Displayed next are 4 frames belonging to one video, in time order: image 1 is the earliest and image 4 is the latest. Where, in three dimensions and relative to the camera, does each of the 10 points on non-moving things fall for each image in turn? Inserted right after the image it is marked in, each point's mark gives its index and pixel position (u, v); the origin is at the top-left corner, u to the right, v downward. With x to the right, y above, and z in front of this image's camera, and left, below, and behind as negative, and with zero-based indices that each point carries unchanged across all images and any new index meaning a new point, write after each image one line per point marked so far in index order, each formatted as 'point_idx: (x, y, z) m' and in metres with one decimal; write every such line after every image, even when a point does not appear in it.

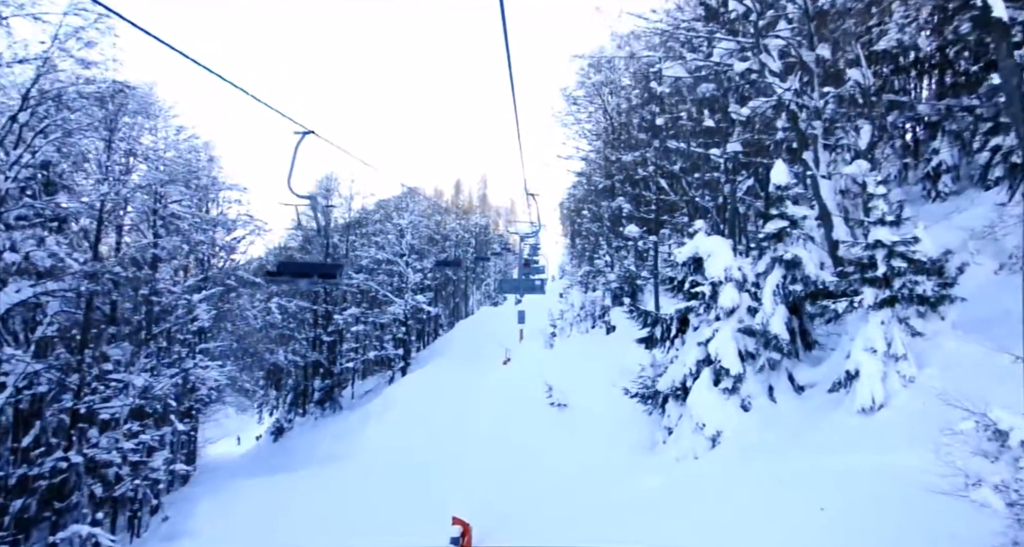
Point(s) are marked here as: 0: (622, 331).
0: (+3.6, -1.9, +17.1) m
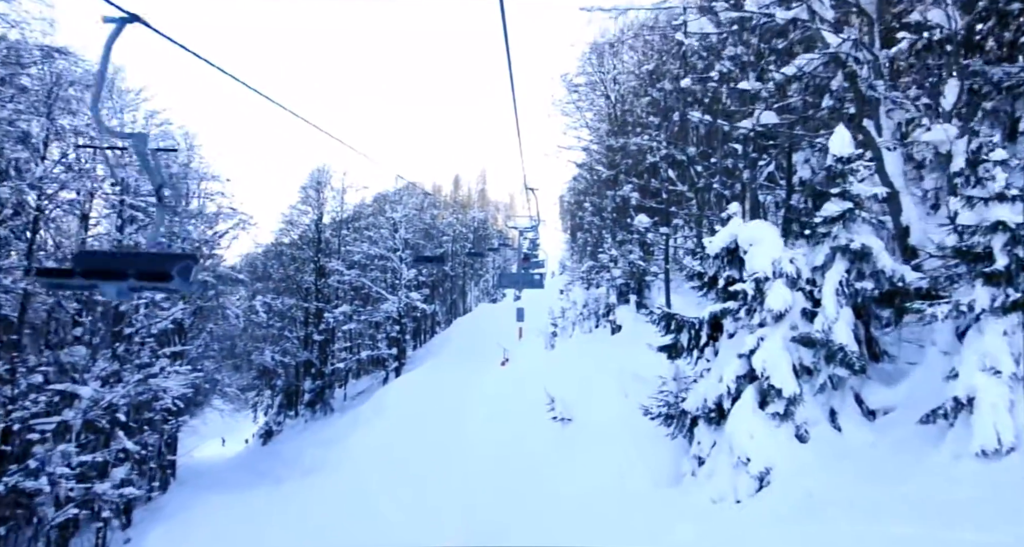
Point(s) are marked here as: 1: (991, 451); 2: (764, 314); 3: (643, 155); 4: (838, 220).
0: (+3.5, -1.8, +15.8) m
1: (+3.5, -1.3, +3.8) m
2: (+2.6, -0.4, +5.5) m
3: (+4.7, +4.2, +18.8) m
4: (+3.4, +0.6, +5.4) m
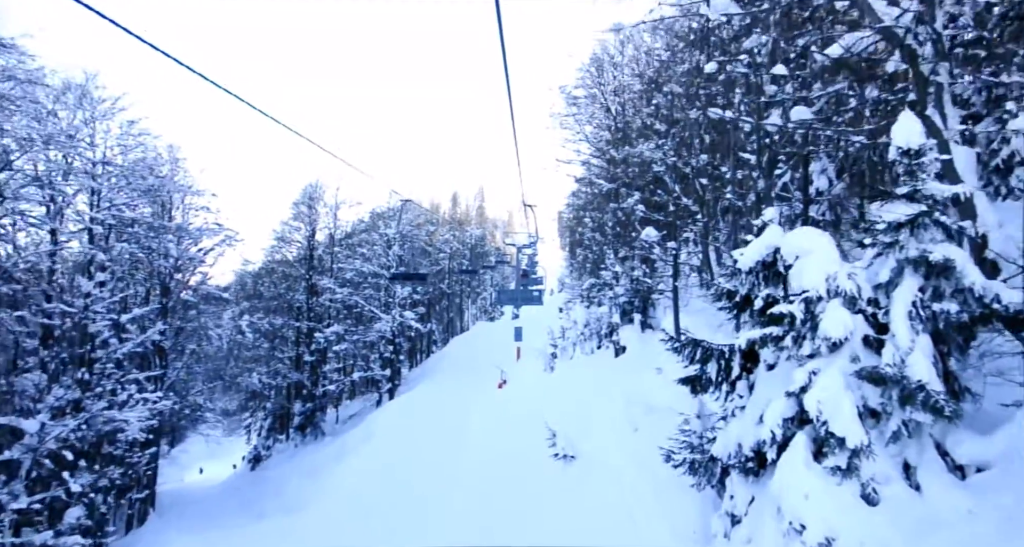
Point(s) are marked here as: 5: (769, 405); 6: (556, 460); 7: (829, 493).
0: (+3.5, -2.3, +14.7) m
1: (+3.4, -1.4, +2.8) m
2: (+2.6, -0.6, +4.4) m
3: (+4.6, +3.6, +17.9) m
4: (+3.3, +0.4, +4.4) m
5: (+2.3, -1.2, +4.7) m
6: (+0.9, -3.7, +10.4) m
7: (+2.5, -1.7, +4.1) m
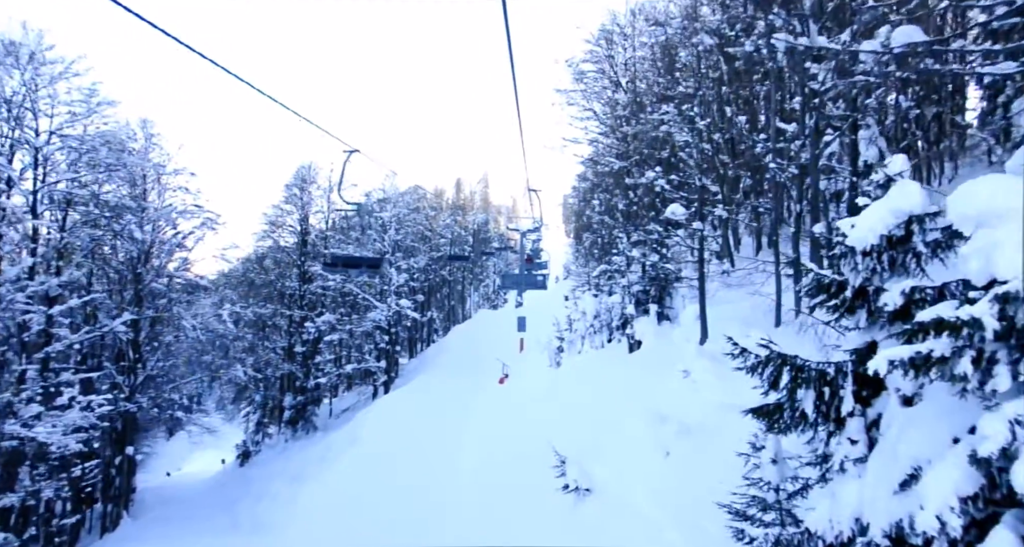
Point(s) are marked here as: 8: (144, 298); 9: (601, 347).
0: (+3.5, -1.9, +12.9) m
1: (+3.4, -1.3, +0.9) m
2: (+2.5, -0.5, +2.6) m
3: (+4.7, +4.1, +15.9) m
4: (+3.3, +0.5, +2.5) m
5: (+2.2, -1.1, +2.9) m
6: (+0.9, -3.5, +8.6) m
7: (+2.4, -1.6, +2.3) m
8: (-13.8, -0.9, +19.6) m
9: (+3.1, -2.6, +18.7) m
